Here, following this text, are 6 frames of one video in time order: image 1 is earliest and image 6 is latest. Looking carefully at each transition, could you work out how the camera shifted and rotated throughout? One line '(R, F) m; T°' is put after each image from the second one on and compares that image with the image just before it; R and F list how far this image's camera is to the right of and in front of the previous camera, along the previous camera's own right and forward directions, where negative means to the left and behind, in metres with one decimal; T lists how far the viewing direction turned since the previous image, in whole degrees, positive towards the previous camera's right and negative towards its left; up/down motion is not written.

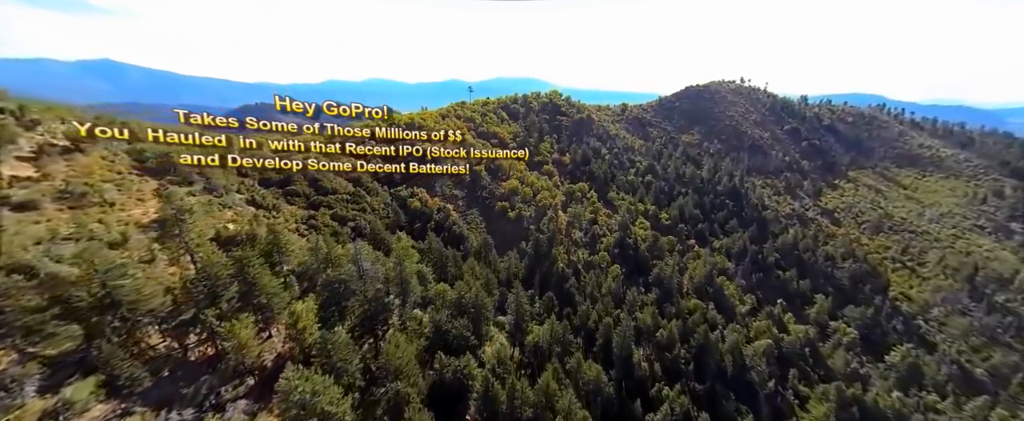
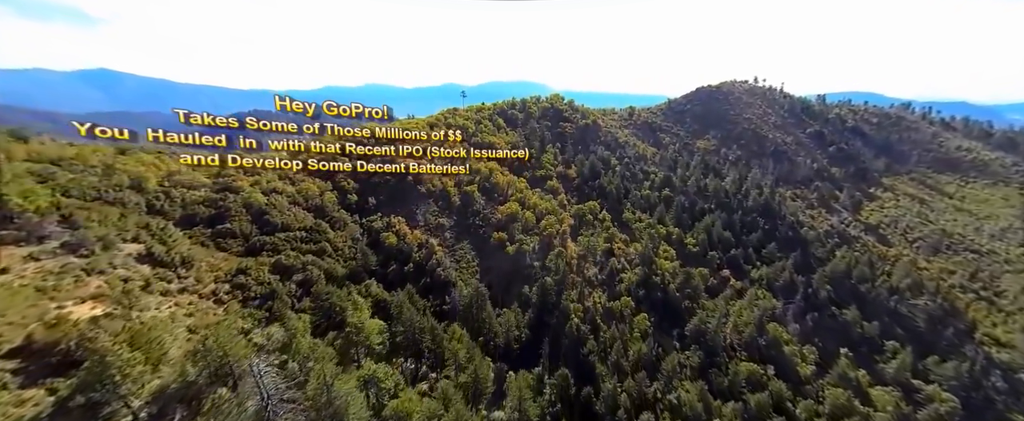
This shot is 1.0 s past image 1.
(+0.2, +8.7) m; 0°
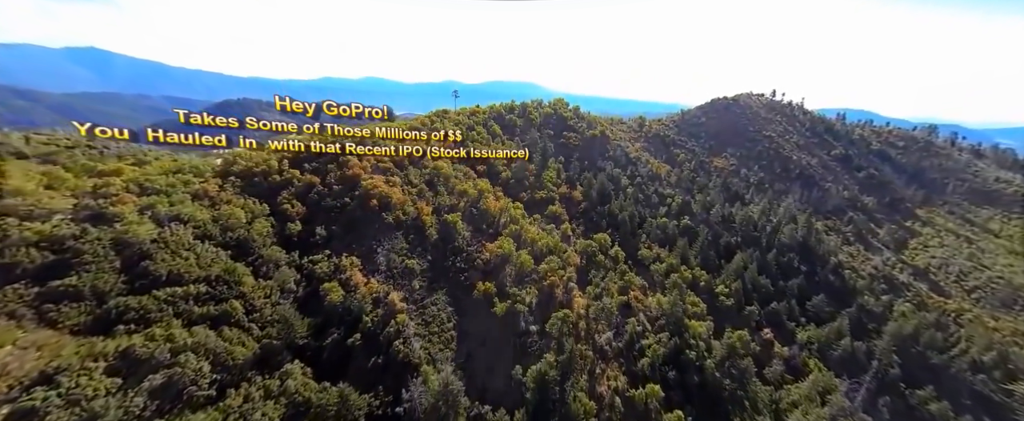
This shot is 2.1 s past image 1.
(0.0, +9.8) m; +1°
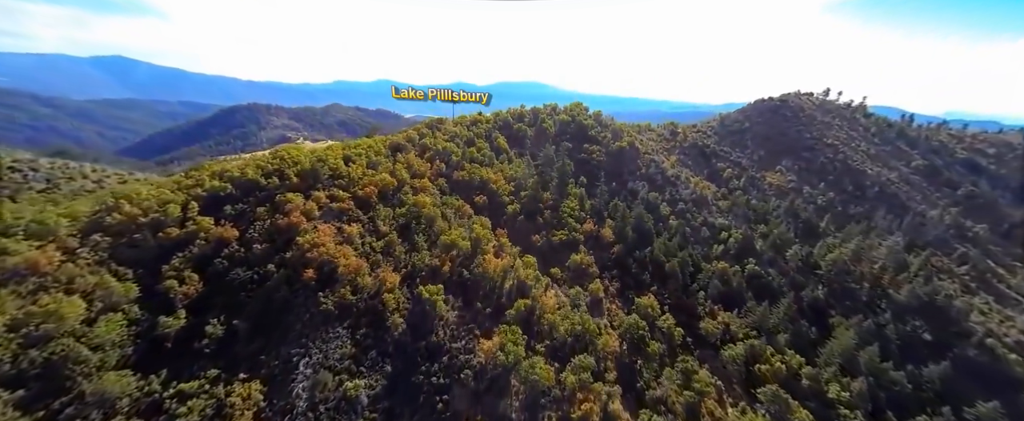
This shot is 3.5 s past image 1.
(+0.3, +12.4) m; -2°
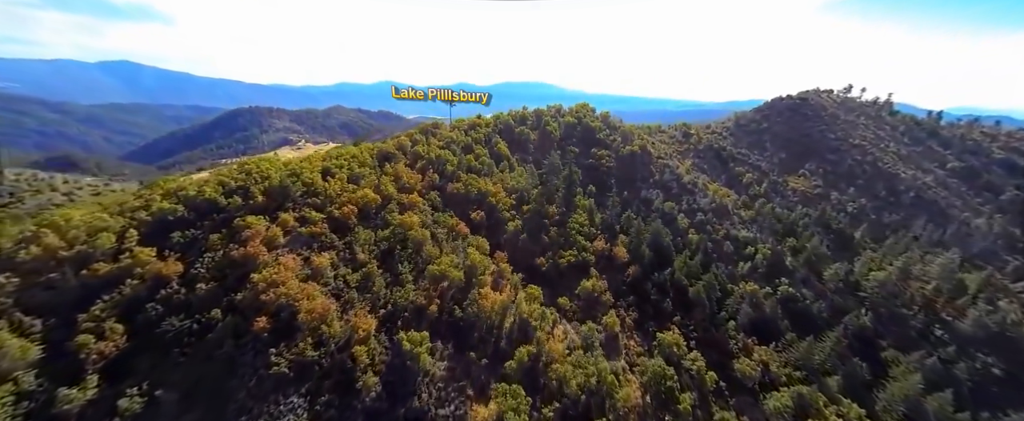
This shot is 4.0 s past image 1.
(+0.2, +4.5) m; -1°
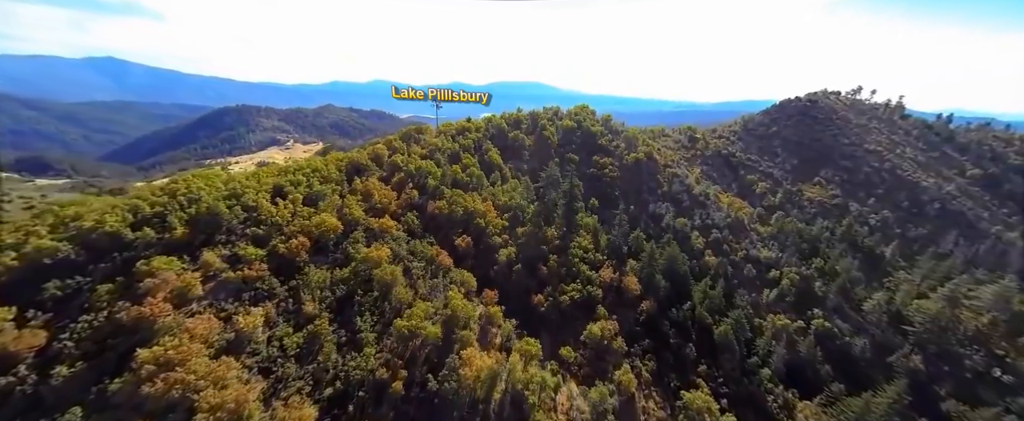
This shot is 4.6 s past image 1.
(+0.1, +5.5) m; +1°
